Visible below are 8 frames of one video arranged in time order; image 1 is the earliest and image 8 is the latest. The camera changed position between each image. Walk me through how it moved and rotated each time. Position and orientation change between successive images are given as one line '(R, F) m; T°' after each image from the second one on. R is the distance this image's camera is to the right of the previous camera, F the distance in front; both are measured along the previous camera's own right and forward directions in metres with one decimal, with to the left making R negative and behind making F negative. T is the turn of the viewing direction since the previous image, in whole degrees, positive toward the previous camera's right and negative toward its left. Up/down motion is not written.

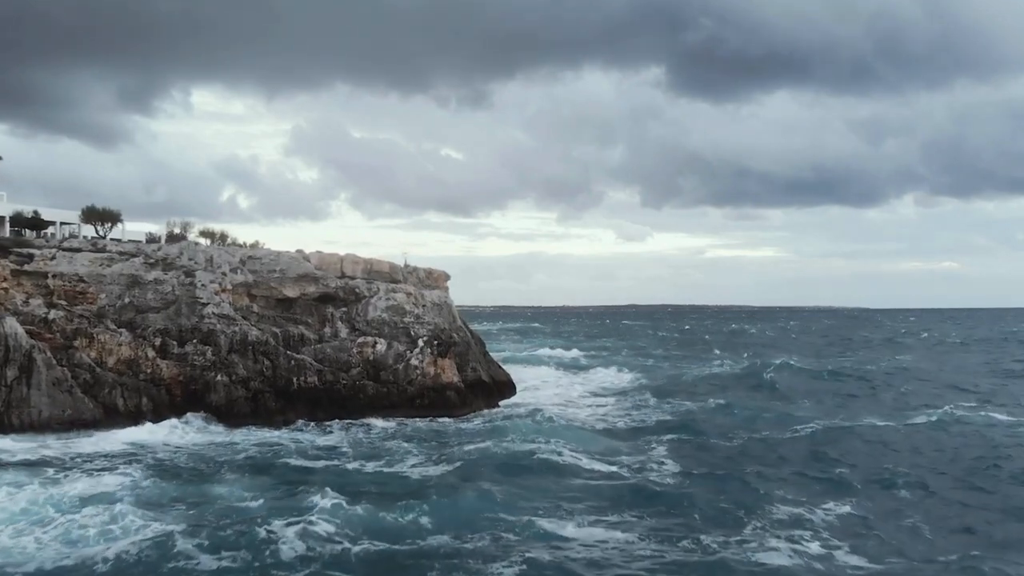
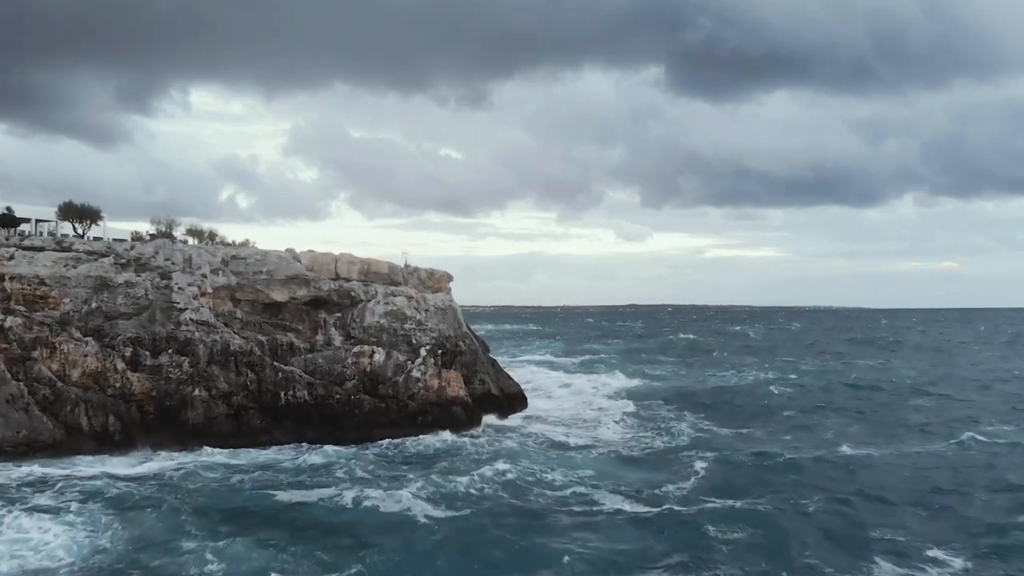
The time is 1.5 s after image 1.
(-0.4, +2.6) m; 0°
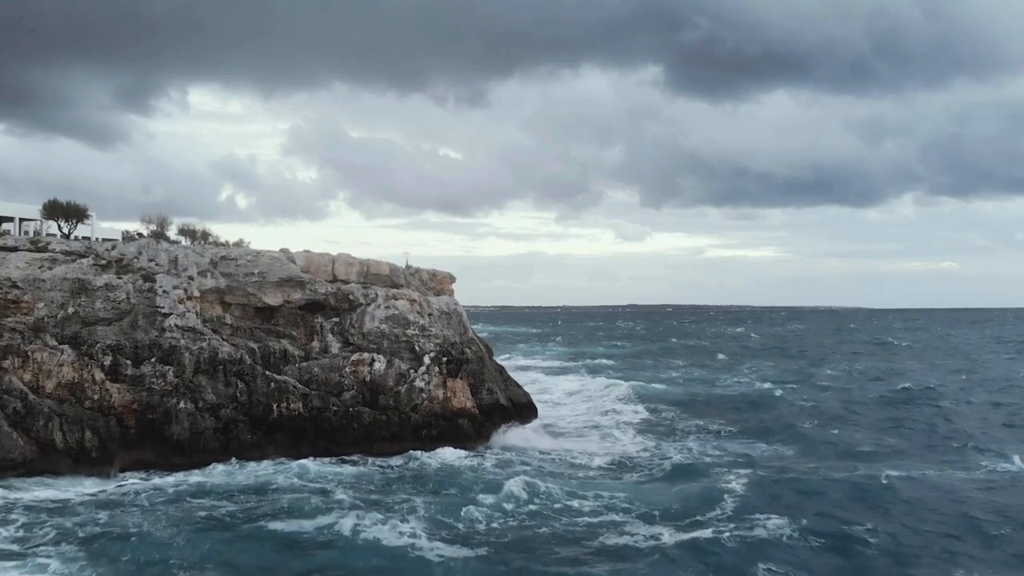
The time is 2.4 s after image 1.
(-0.3, +1.6) m; 0°
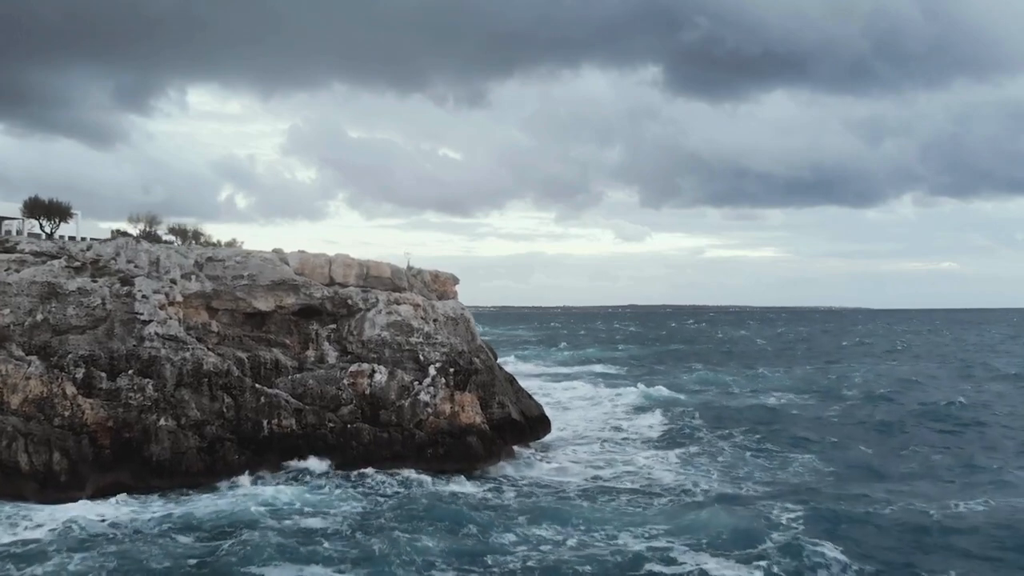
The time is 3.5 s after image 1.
(-0.4, +1.8) m; 0°
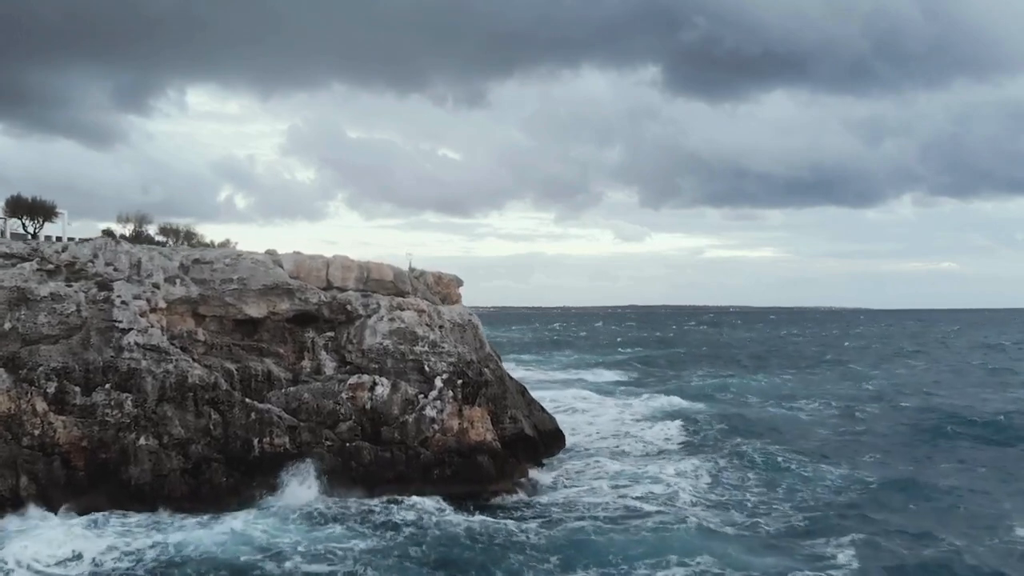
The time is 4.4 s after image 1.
(-0.3, +1.6) m; 0°
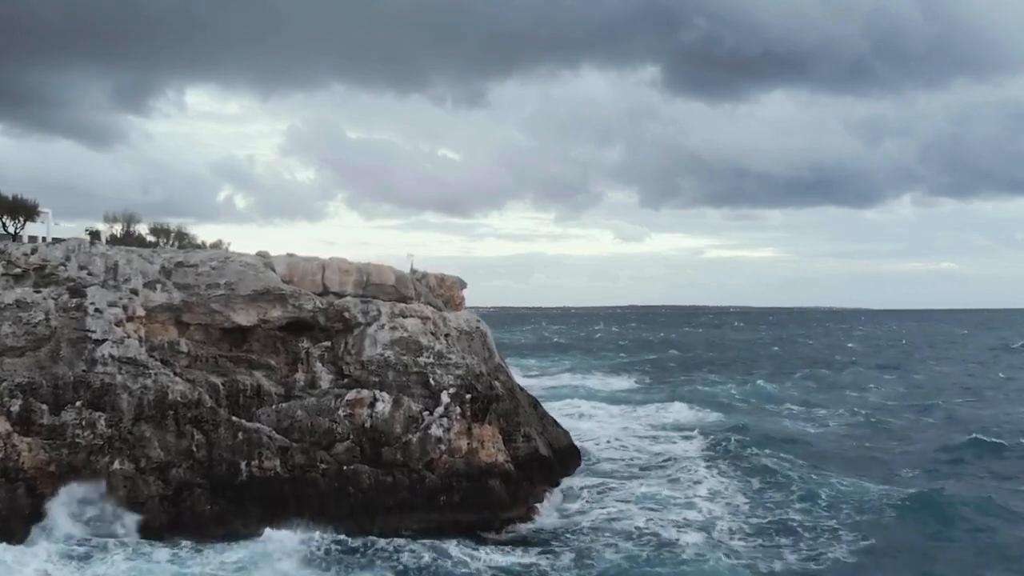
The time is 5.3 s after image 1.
(-0.3, +1.6) m; 0°
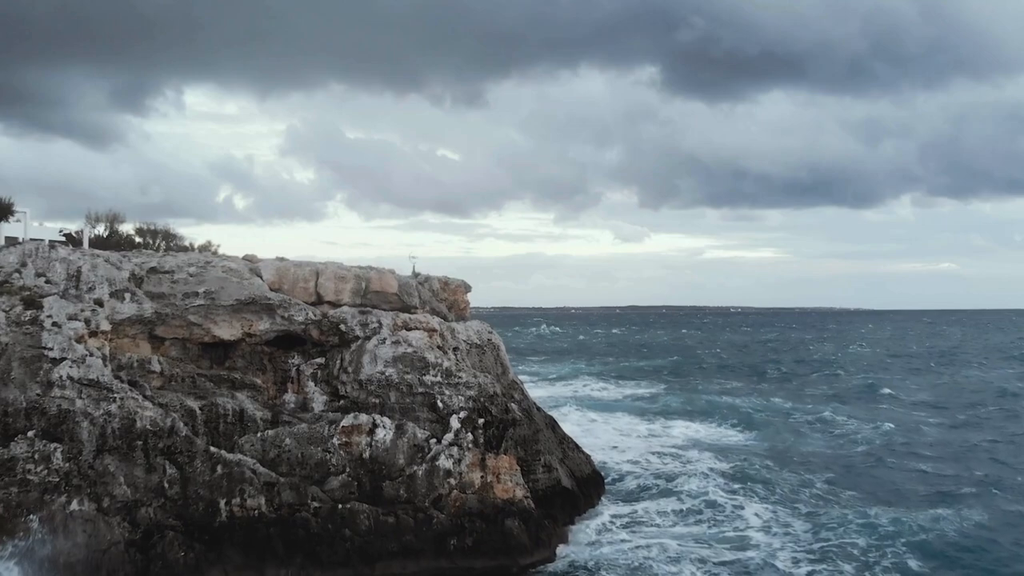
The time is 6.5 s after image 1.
(-0.4, +2.0) m; 0°
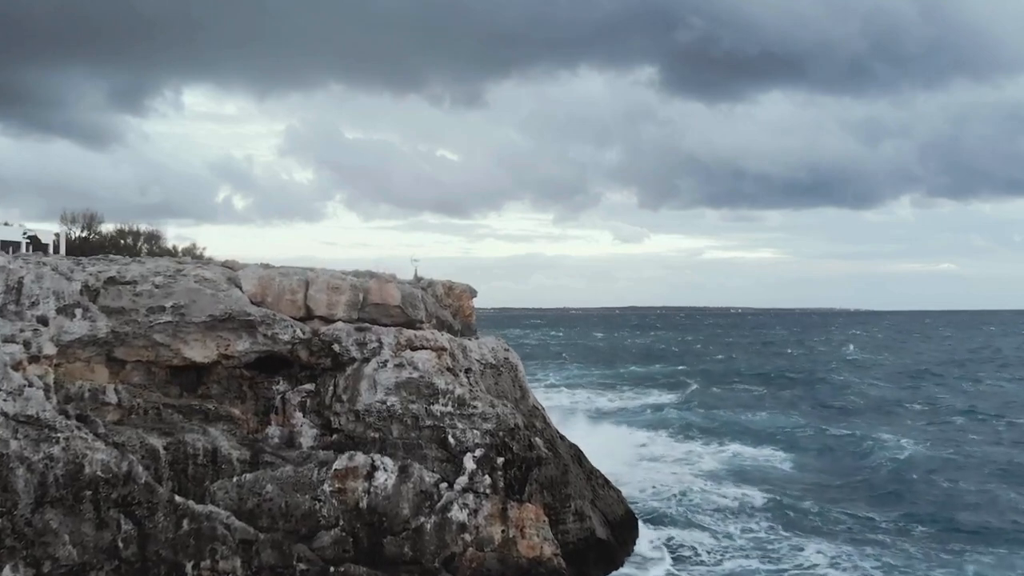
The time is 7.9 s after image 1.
(-0.4, +2.3) m; 0°
